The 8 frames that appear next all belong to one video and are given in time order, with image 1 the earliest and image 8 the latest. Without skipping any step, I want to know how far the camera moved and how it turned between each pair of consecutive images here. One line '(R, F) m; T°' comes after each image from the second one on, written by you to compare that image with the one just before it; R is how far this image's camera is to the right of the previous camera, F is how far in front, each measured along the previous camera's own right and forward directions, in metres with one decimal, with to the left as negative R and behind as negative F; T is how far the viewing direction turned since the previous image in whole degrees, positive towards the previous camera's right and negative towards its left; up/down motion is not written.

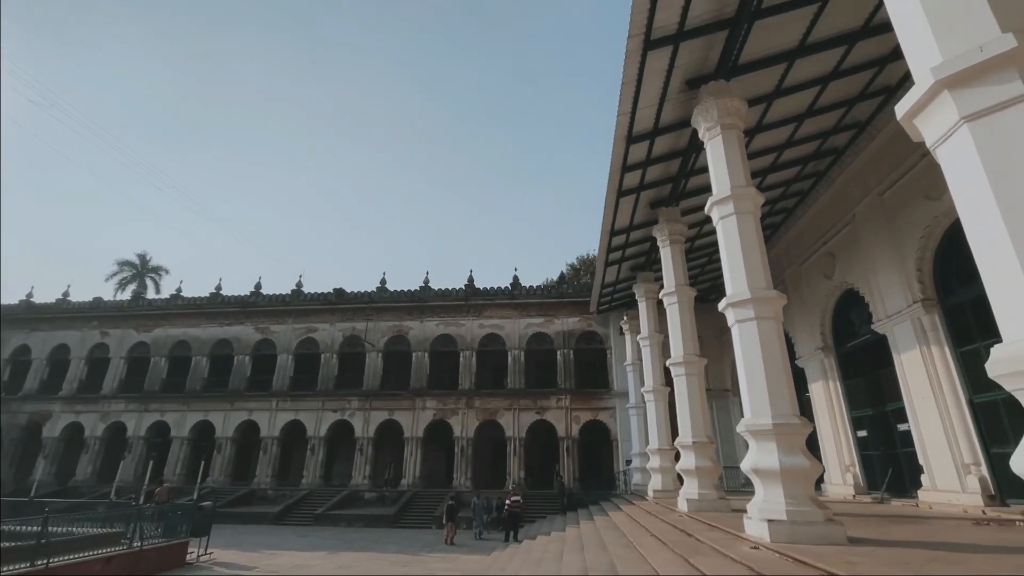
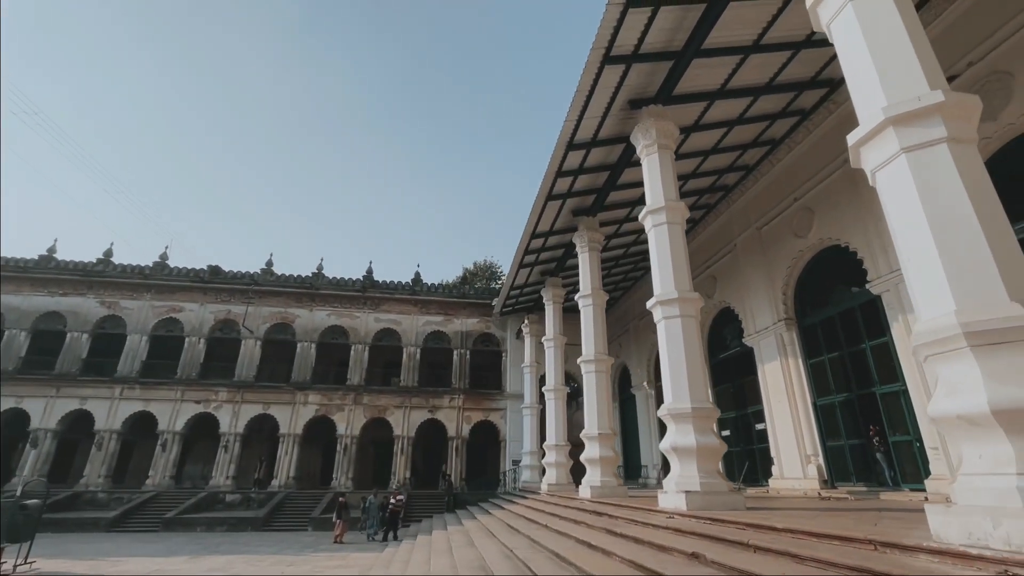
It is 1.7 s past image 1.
(-0.7, 0.0) m; +14°
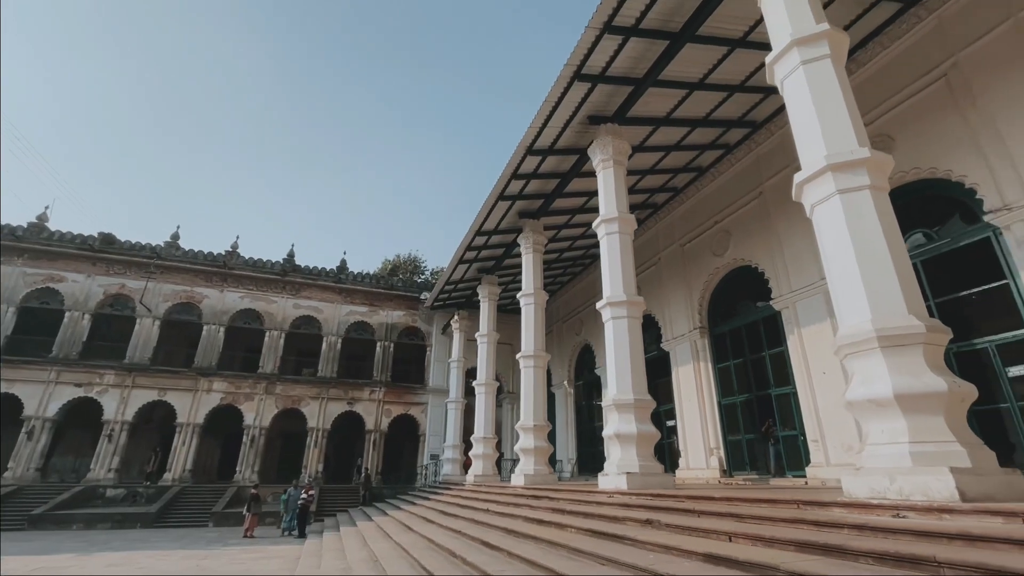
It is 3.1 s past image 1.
(-0.6, -0.2) m; +10°
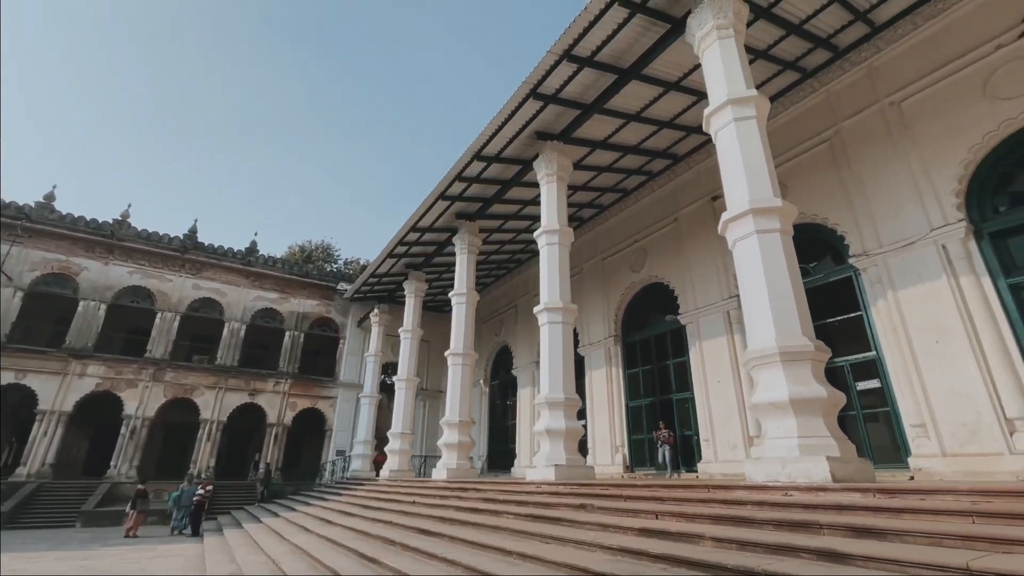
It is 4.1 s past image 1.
(-0.5, -0.3) m; +11°
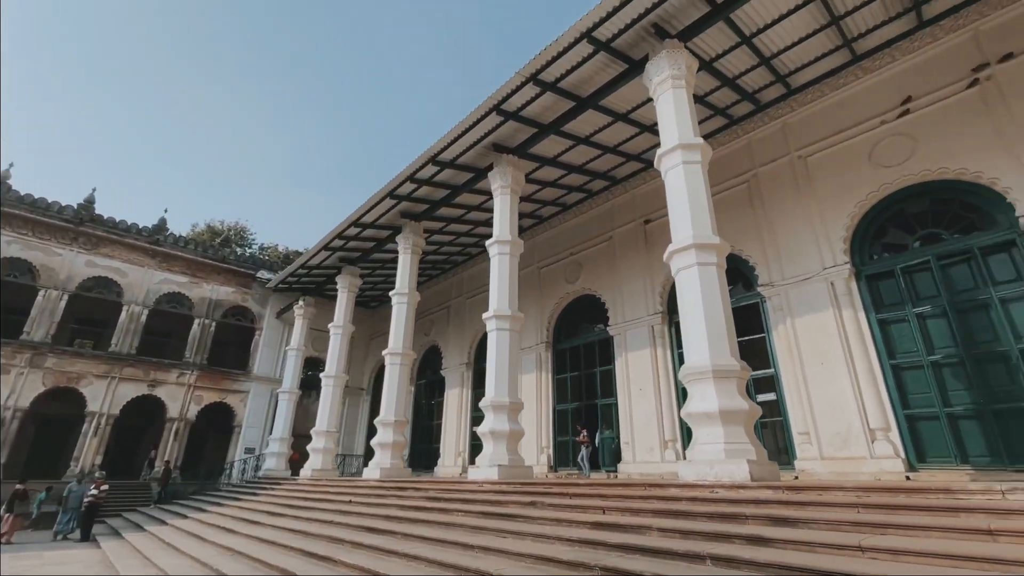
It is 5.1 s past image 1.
(-0.5, -0.2) m; +10°
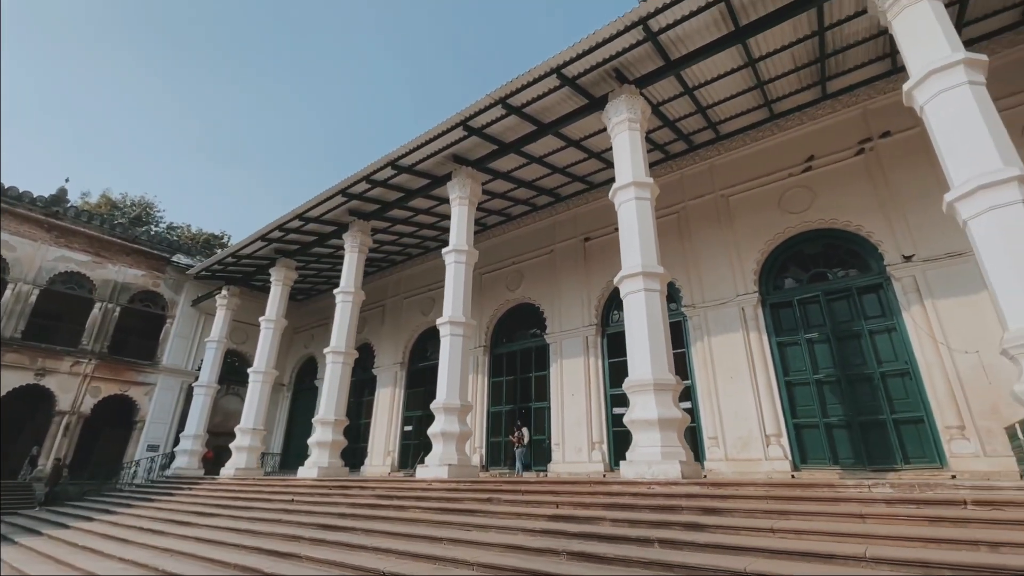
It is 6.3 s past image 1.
(-0.5, -0.4) m; +9°
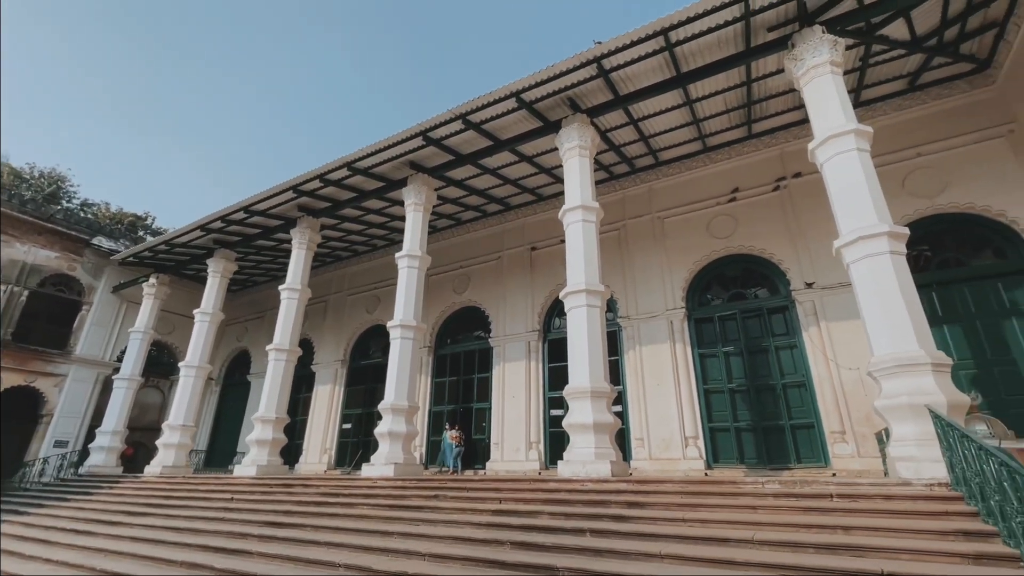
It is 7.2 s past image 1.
(-0.2, -0.4) m; +7°
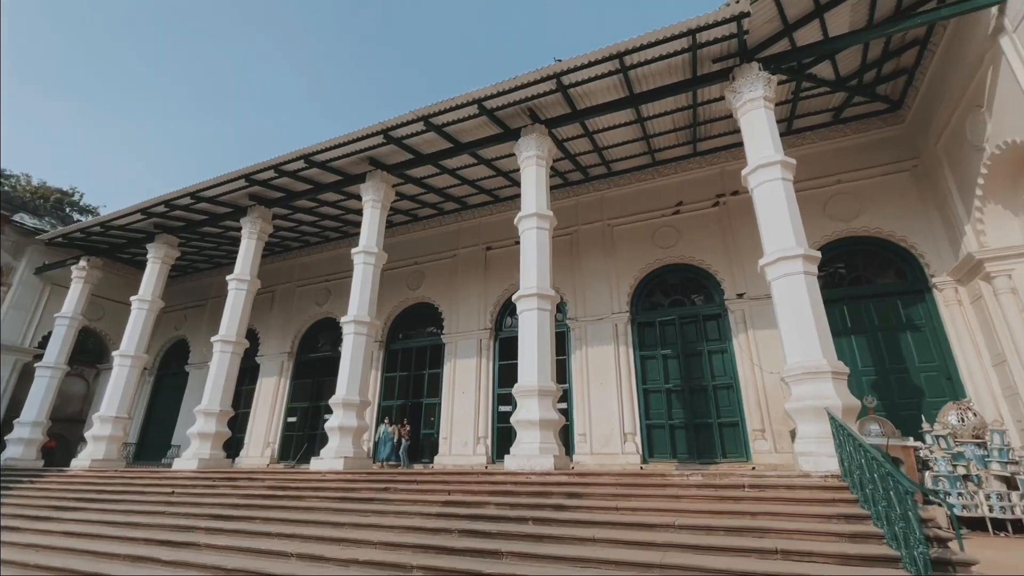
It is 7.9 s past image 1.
(0.0, -0.3) m; +6°
